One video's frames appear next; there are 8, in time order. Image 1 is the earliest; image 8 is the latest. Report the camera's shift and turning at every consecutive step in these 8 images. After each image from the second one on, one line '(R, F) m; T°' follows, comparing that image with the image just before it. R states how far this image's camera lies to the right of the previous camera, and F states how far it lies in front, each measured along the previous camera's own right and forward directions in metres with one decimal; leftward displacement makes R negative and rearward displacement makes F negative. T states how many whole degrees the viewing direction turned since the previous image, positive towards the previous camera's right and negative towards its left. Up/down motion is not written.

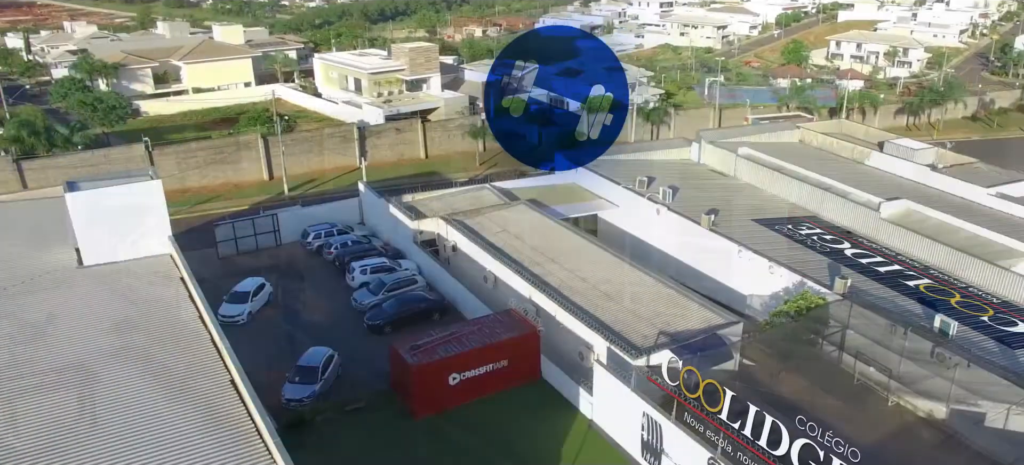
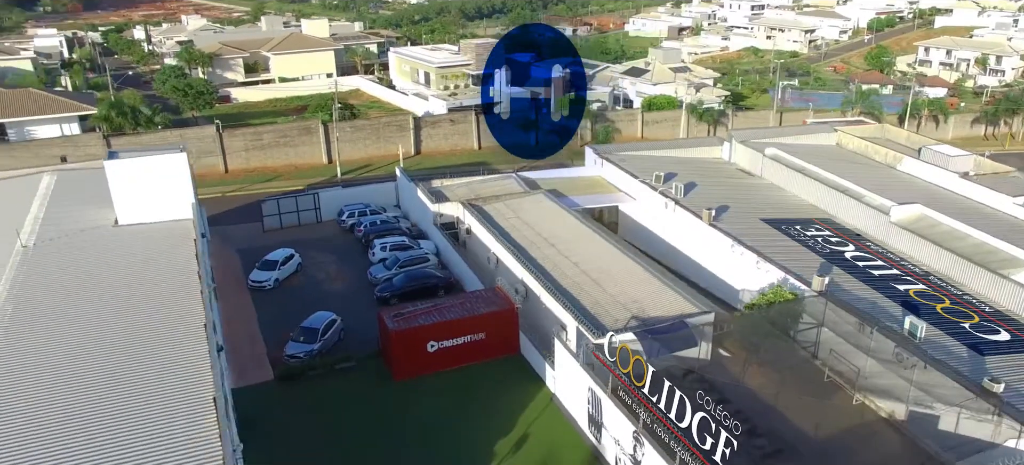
(+2.5, -0.9) m; -7°
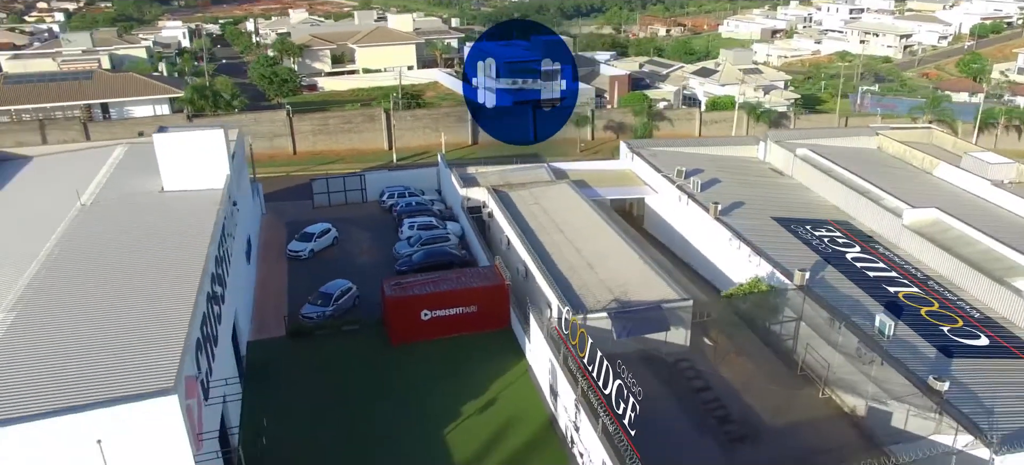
(+2.5, -1.0) m; -8°
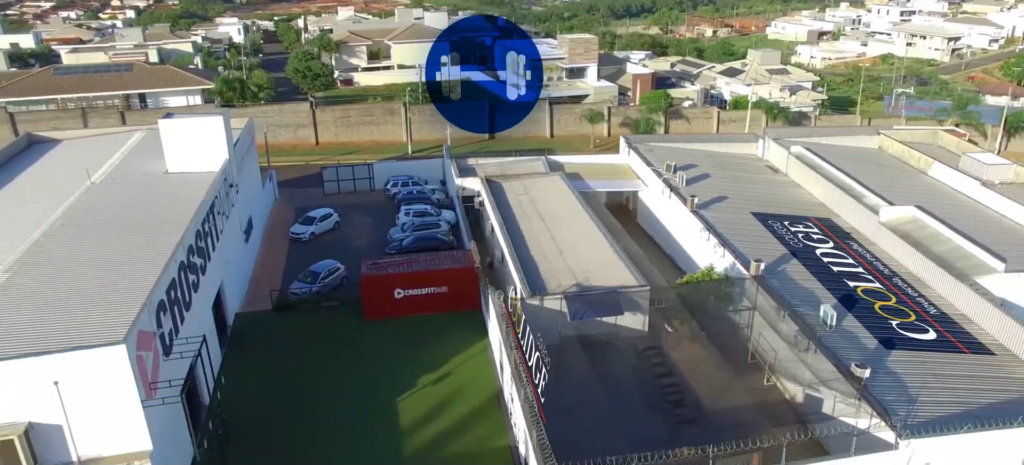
(+2.1, -0.8) m; -4°
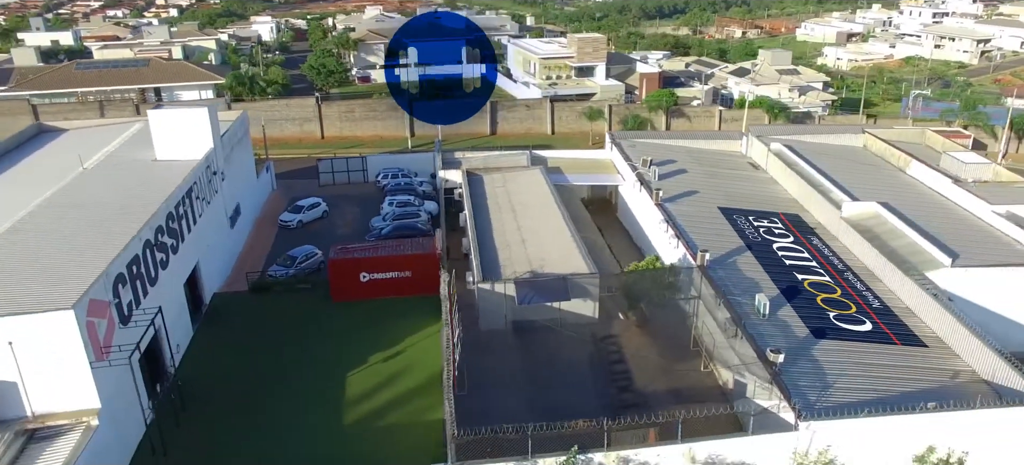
(+2.0, -0.6) m; -3°
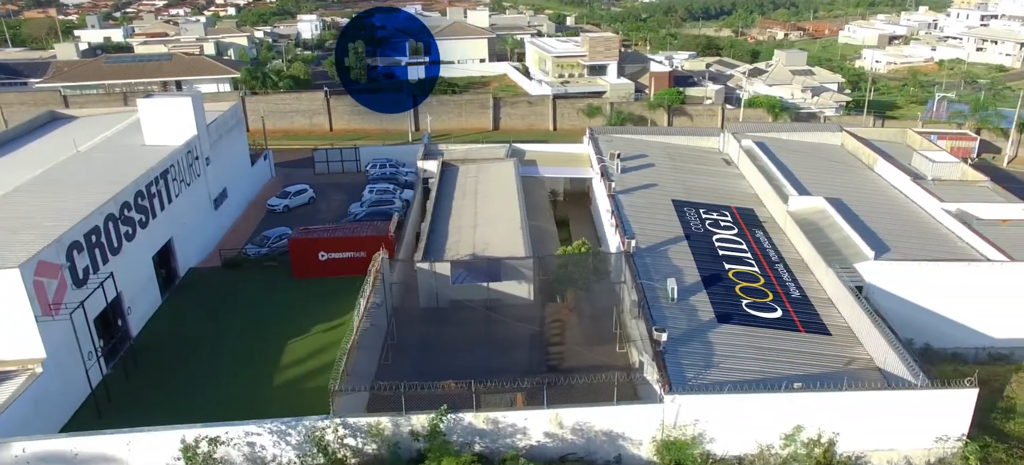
(+3.0, -0.8) m; -5°
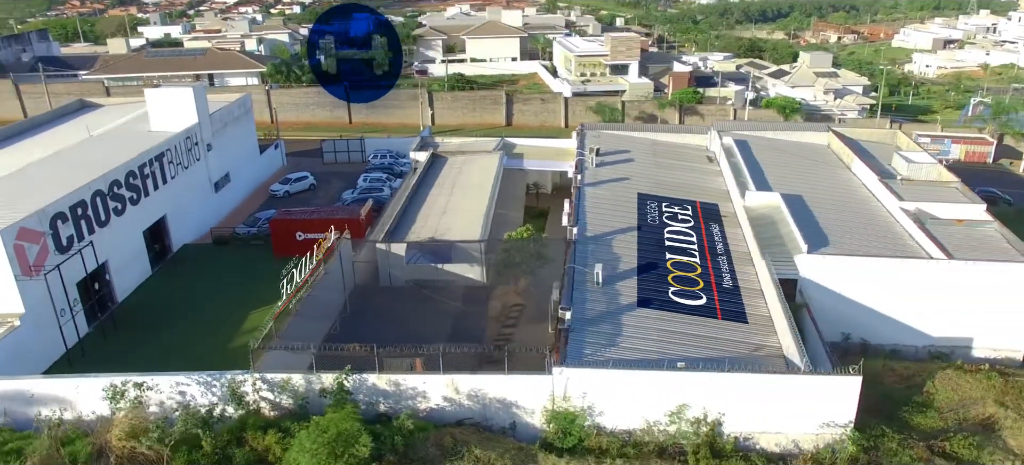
(+3.0, -0.8) m; -5°
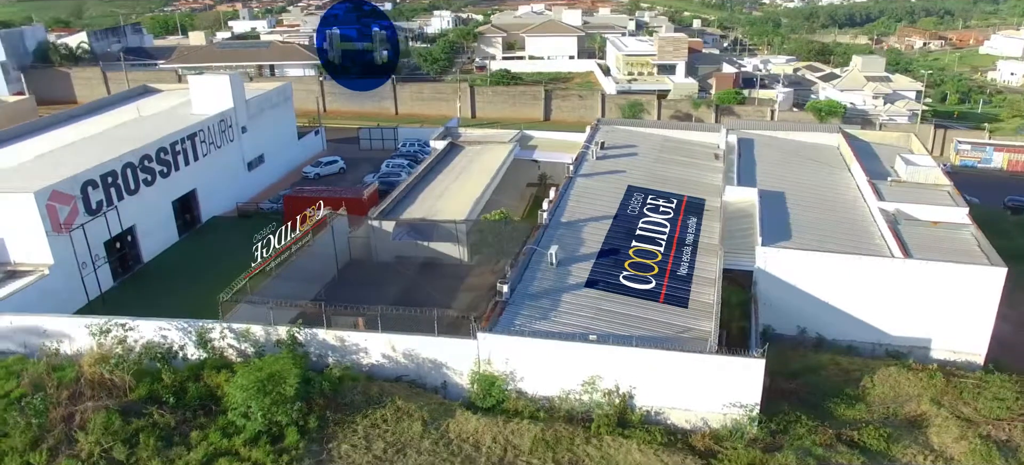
(+3.1, -1.1) m; -7°
